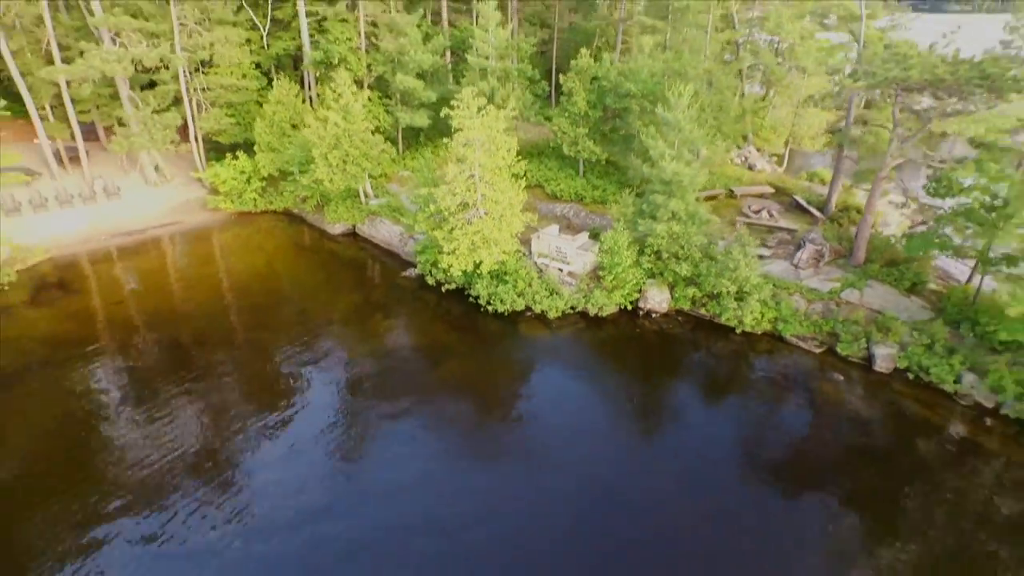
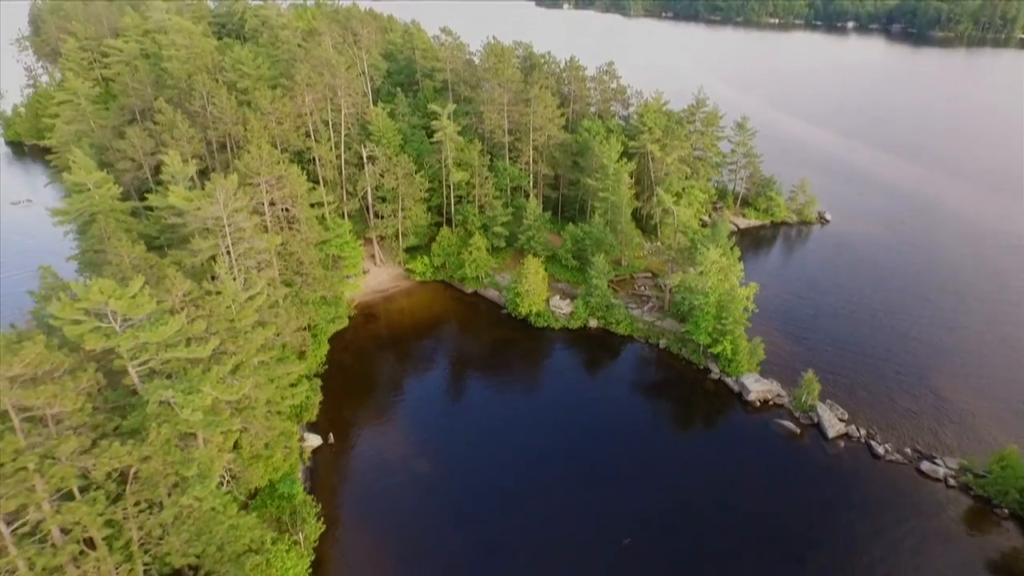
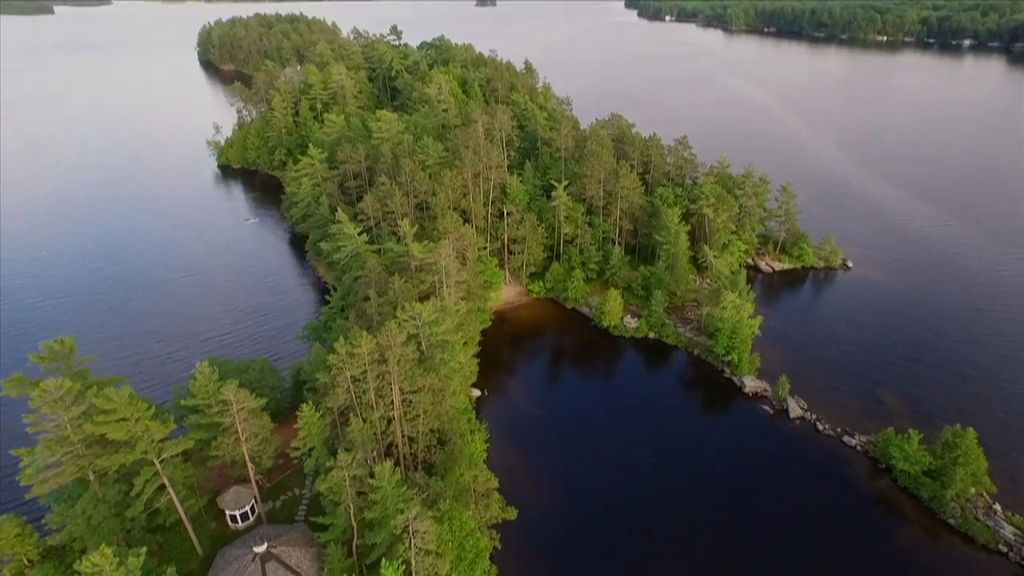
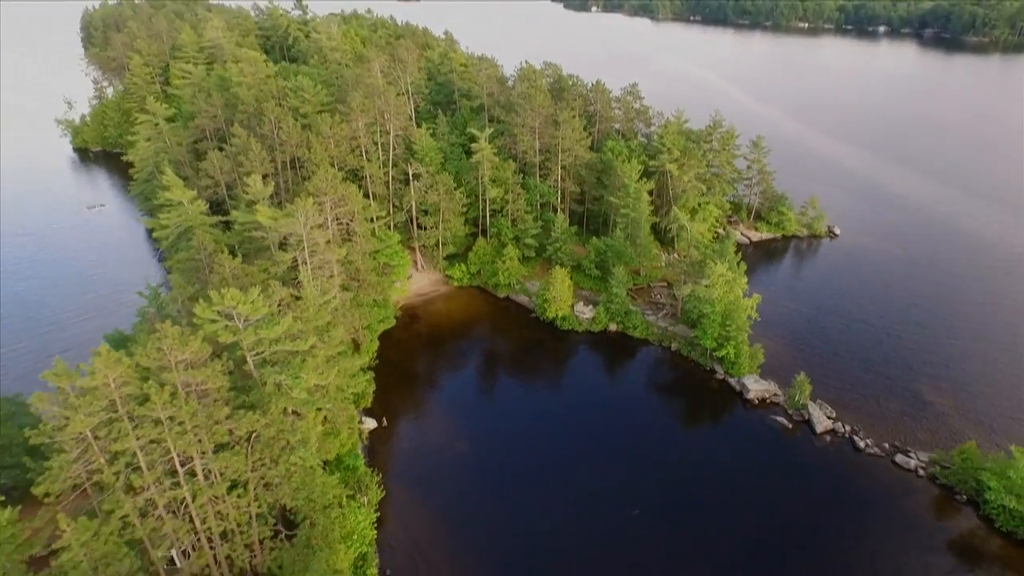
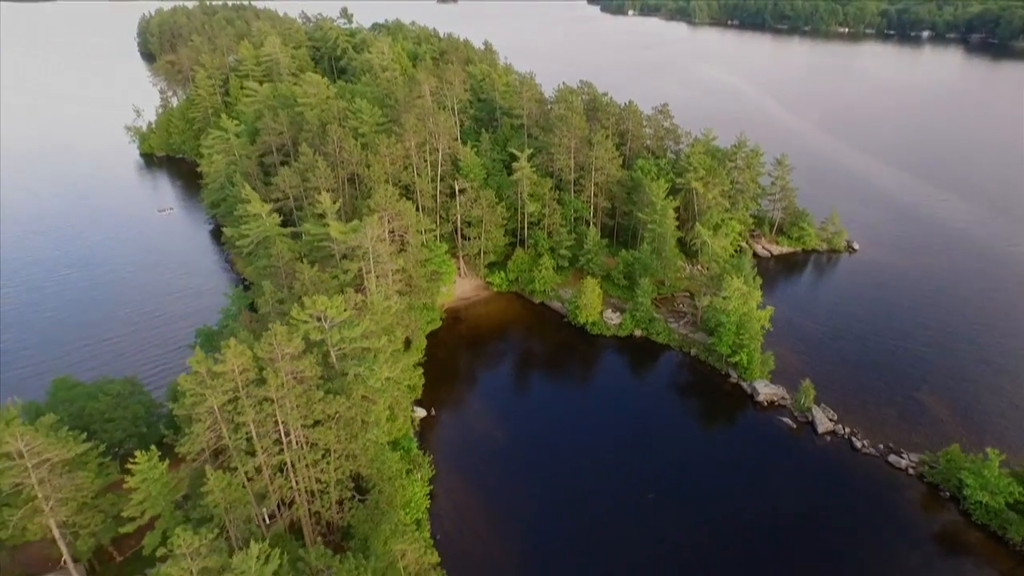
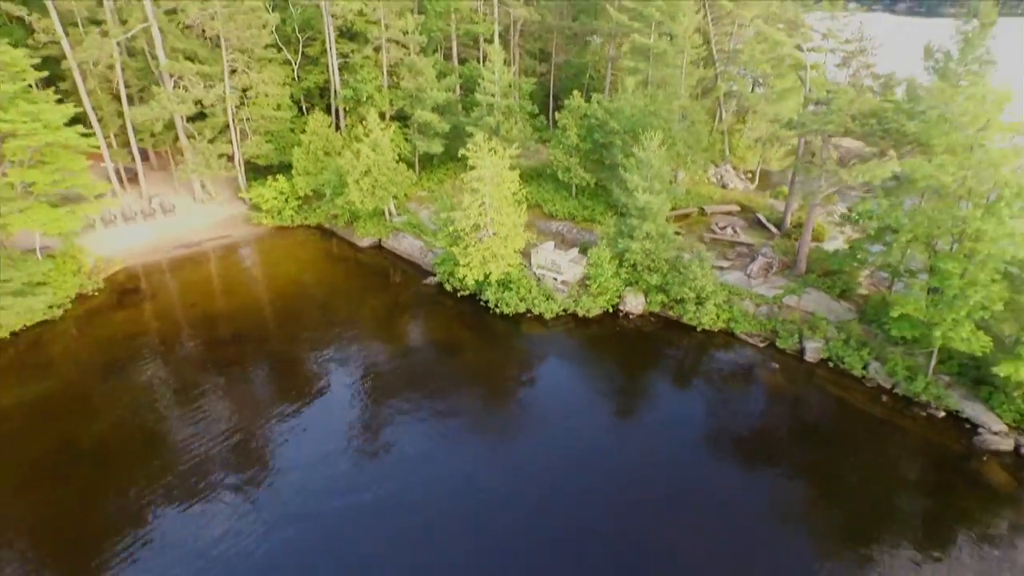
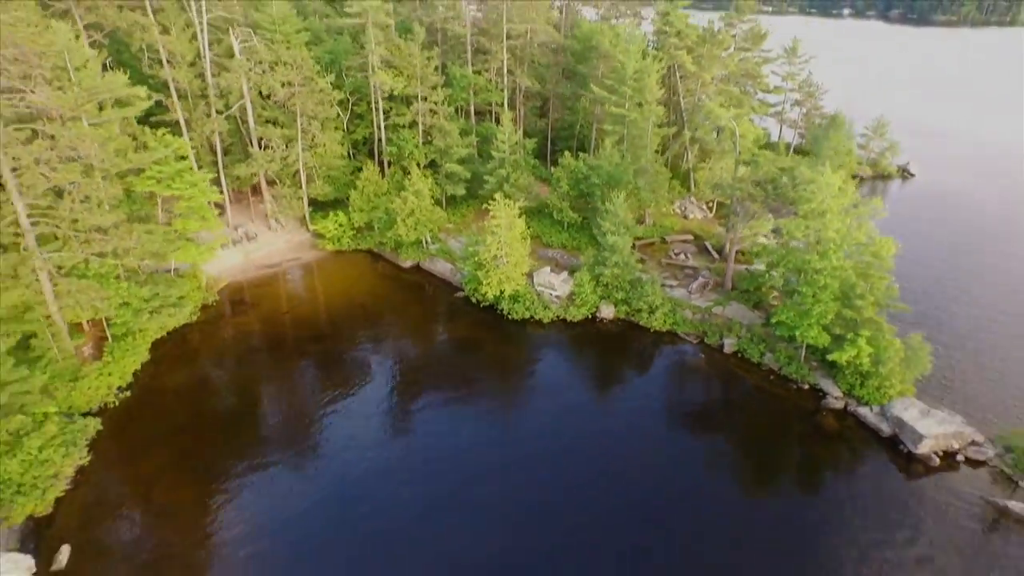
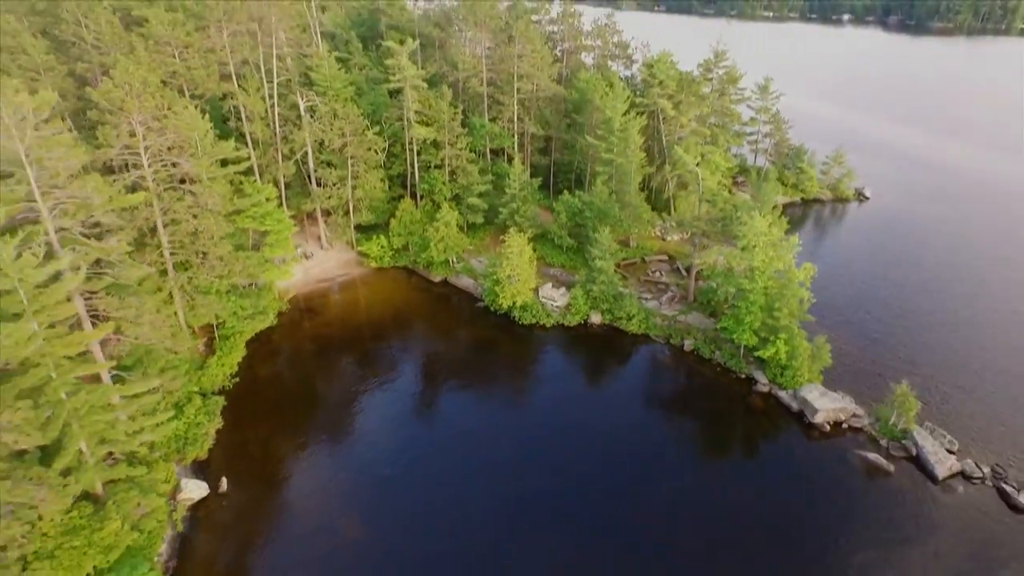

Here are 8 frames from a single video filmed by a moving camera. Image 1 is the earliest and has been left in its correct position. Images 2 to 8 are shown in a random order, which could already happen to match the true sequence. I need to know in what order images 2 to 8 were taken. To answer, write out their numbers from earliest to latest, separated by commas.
6, 7, 8, 2, 4, 5, 3
